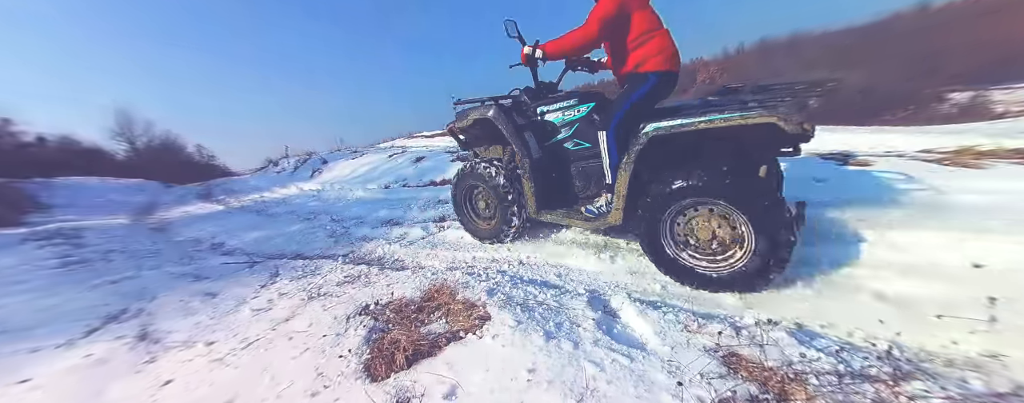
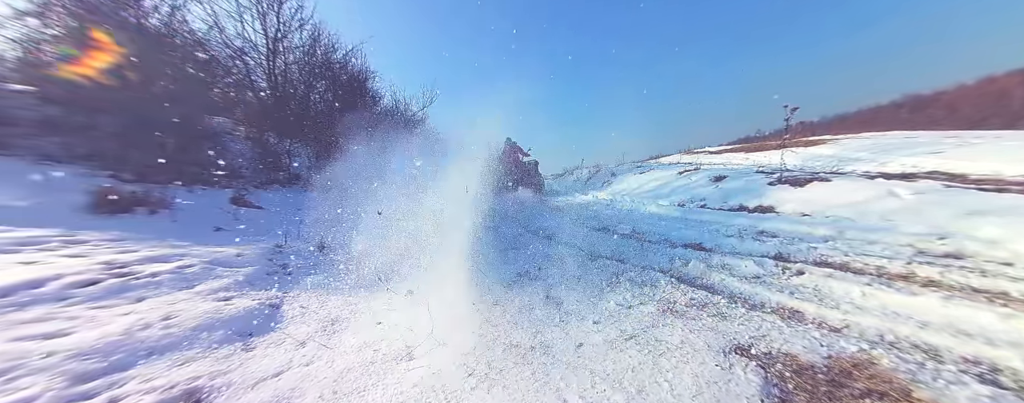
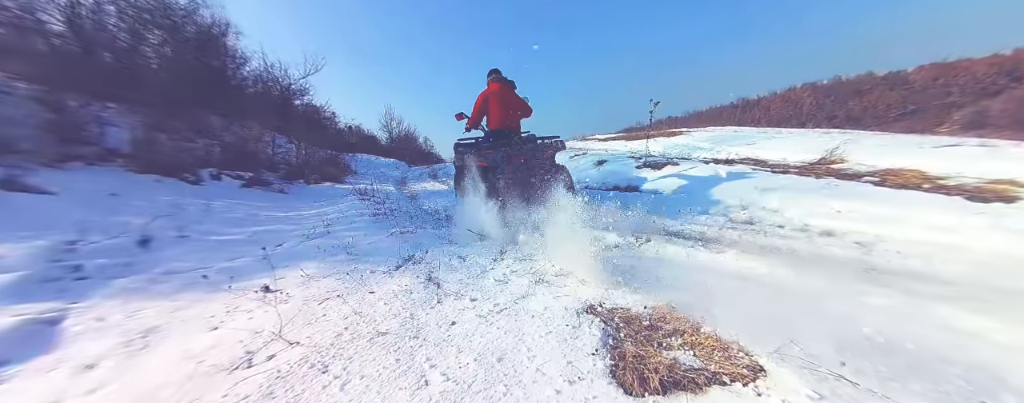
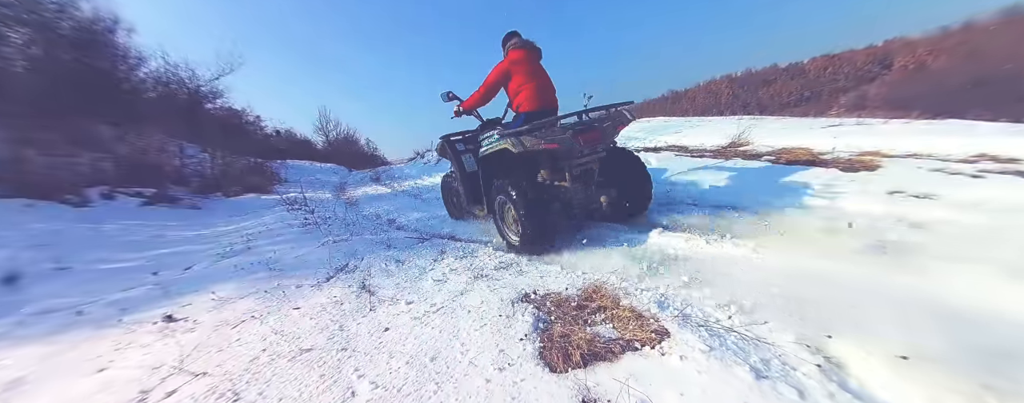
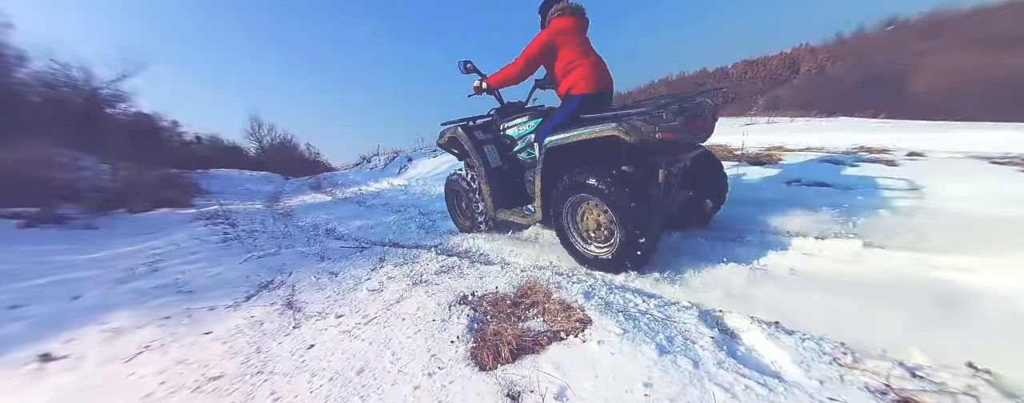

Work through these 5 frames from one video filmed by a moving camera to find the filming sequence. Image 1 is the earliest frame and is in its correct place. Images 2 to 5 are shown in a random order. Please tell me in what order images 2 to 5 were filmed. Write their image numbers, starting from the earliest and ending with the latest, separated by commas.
5, 4, 3, 2
